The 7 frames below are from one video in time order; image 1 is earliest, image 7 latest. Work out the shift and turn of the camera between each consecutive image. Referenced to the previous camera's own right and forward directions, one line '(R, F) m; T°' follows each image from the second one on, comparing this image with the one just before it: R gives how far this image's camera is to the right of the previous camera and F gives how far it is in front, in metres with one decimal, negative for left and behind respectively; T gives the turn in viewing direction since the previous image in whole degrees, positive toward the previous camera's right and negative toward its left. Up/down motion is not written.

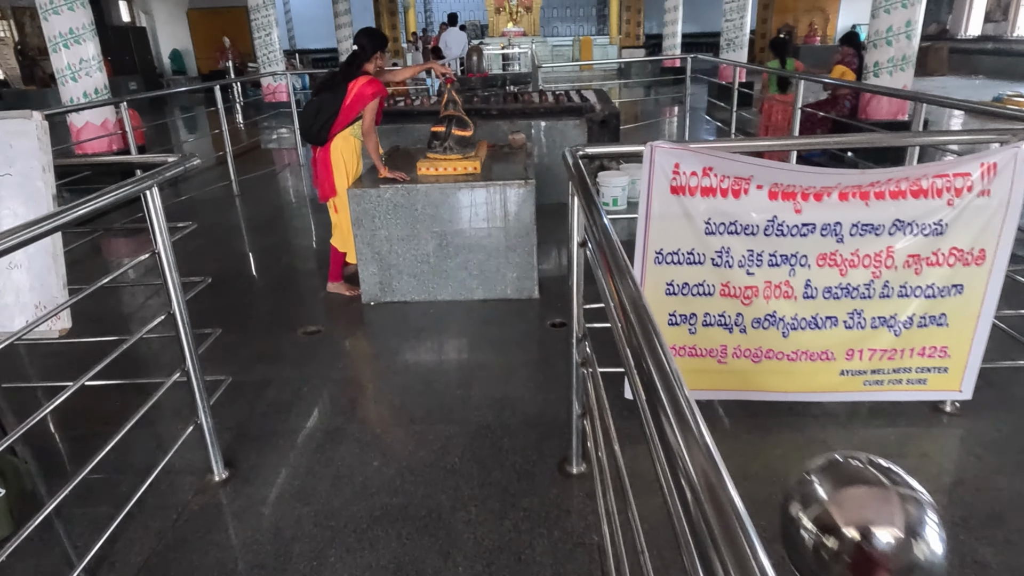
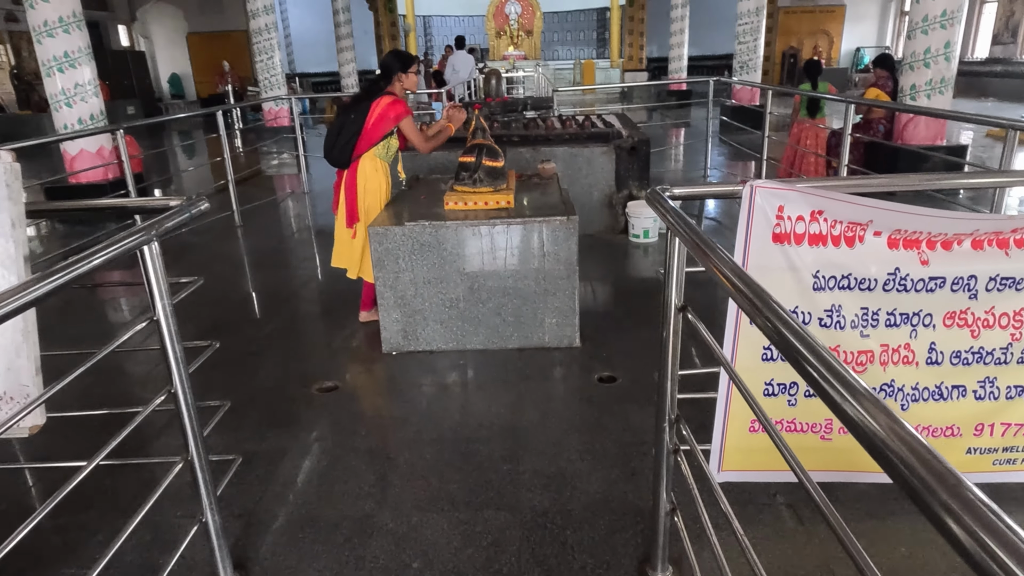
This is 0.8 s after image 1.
(-0.2, +0.3) m; 0°
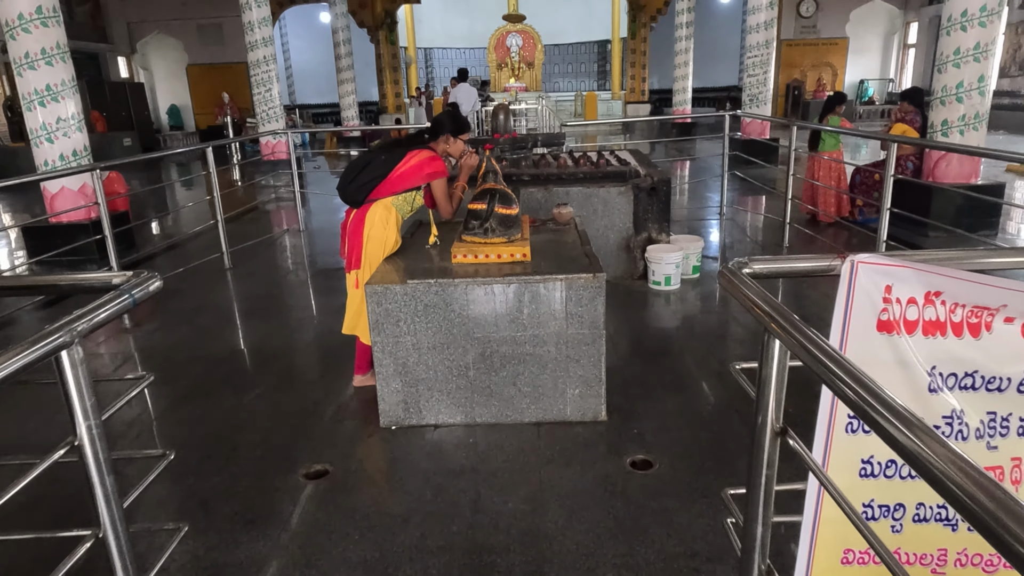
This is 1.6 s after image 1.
(-0.1, +0.3) m; 0°
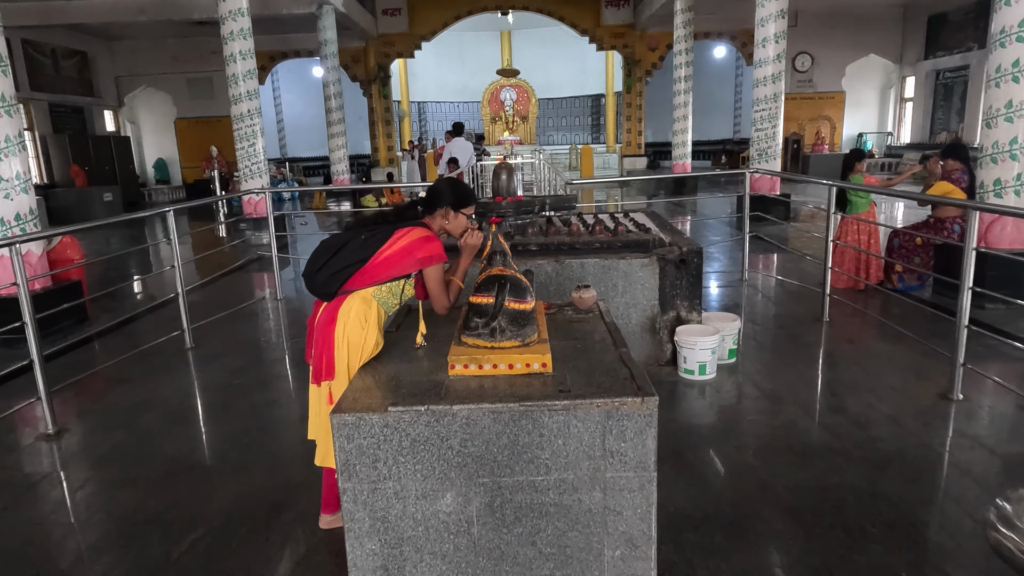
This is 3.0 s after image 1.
(-0.1, +0.5) m; +1°
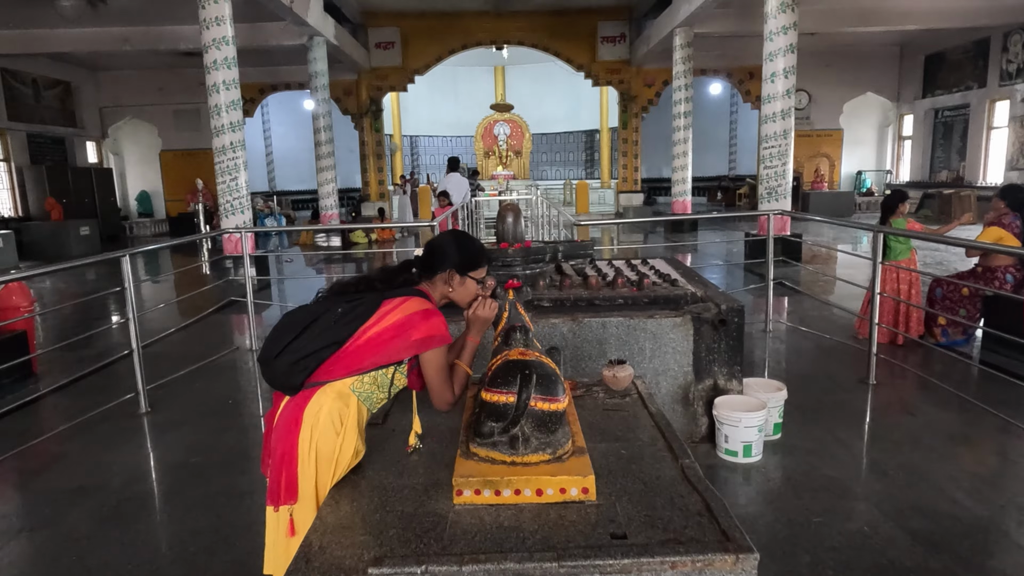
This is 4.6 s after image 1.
(-0.1, +0.5) m; +1°
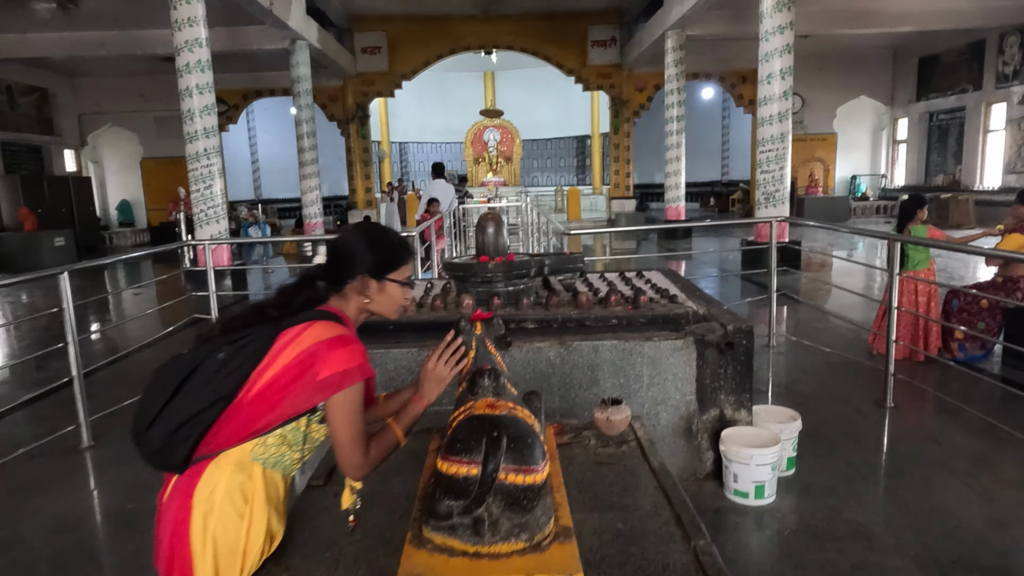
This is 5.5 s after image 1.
(0.0, +0.3) m; +1°
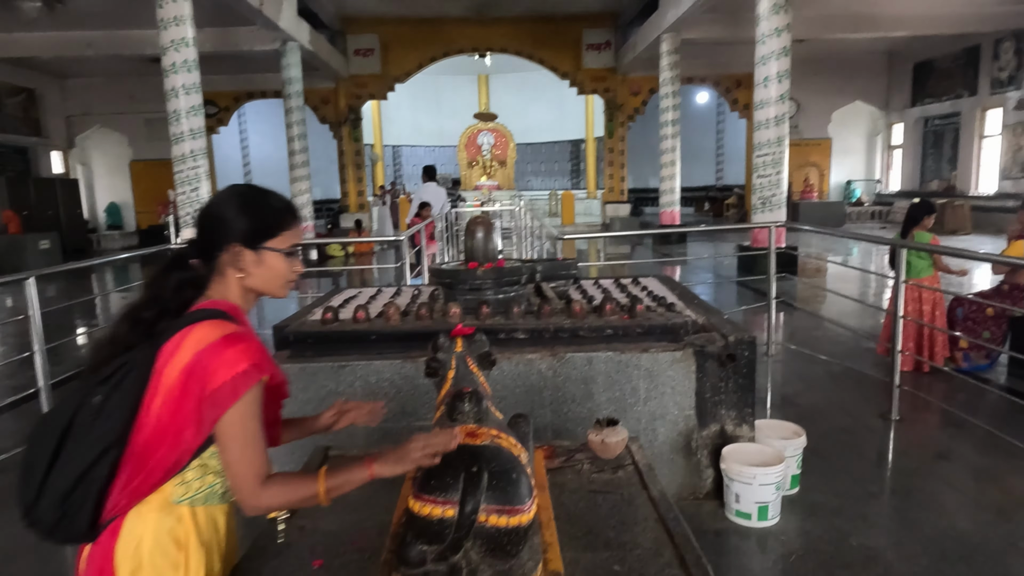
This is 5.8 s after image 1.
(0.0, +0.1) m; 0°
